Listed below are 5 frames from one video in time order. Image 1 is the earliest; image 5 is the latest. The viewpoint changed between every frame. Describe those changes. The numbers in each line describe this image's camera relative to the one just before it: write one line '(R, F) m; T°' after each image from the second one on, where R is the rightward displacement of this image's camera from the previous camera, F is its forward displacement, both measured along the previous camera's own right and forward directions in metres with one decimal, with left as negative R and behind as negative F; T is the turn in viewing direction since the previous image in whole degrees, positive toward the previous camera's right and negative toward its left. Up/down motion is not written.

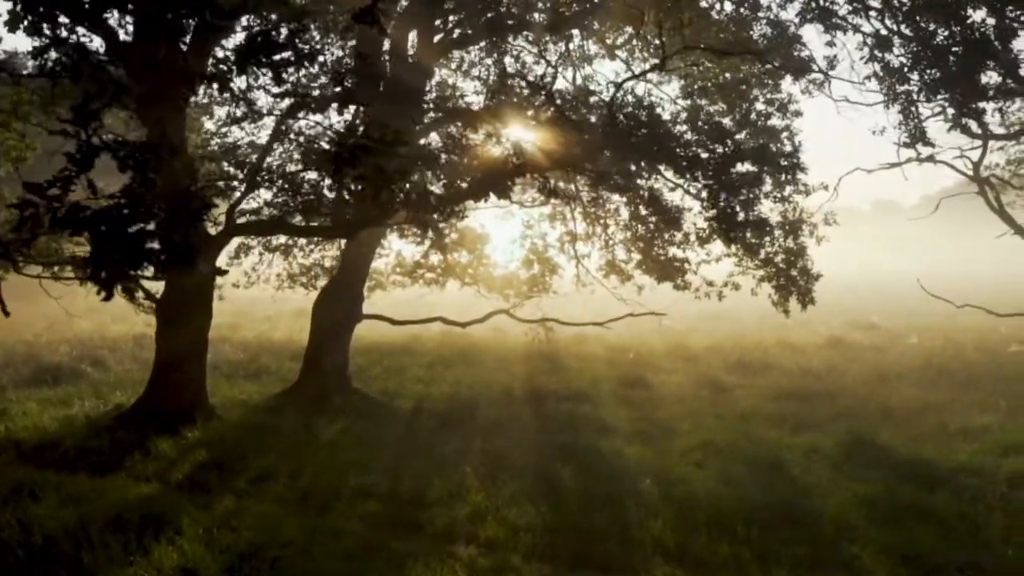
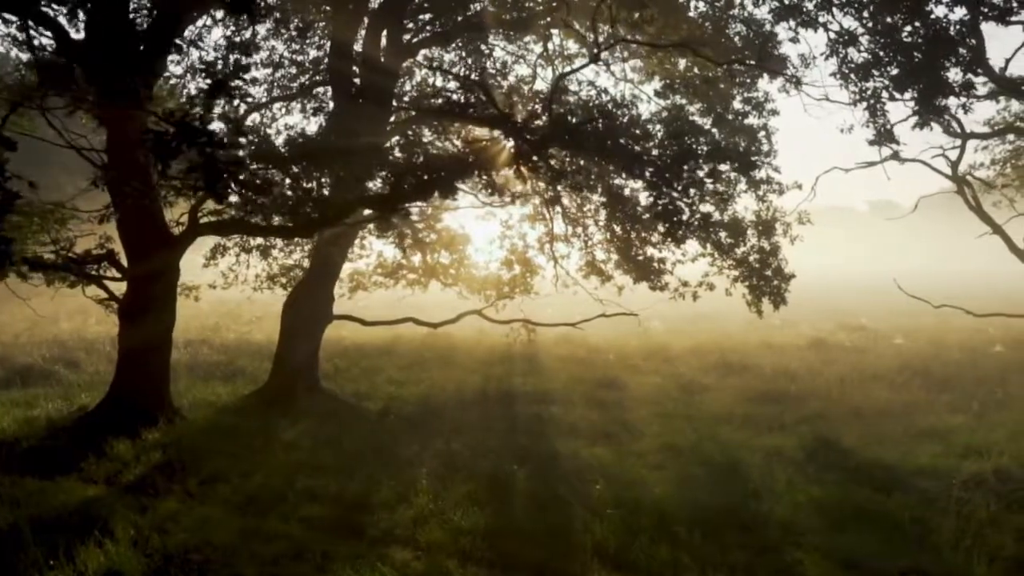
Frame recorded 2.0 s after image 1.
(+0.6, +0.1) m; 0°
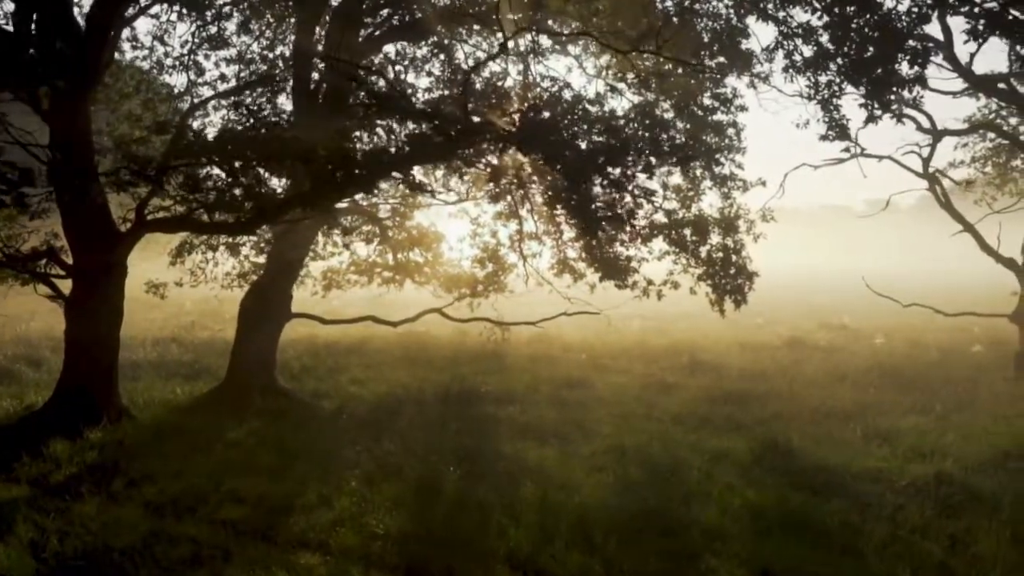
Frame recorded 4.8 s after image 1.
(+0.8, +0.2) m; 0°
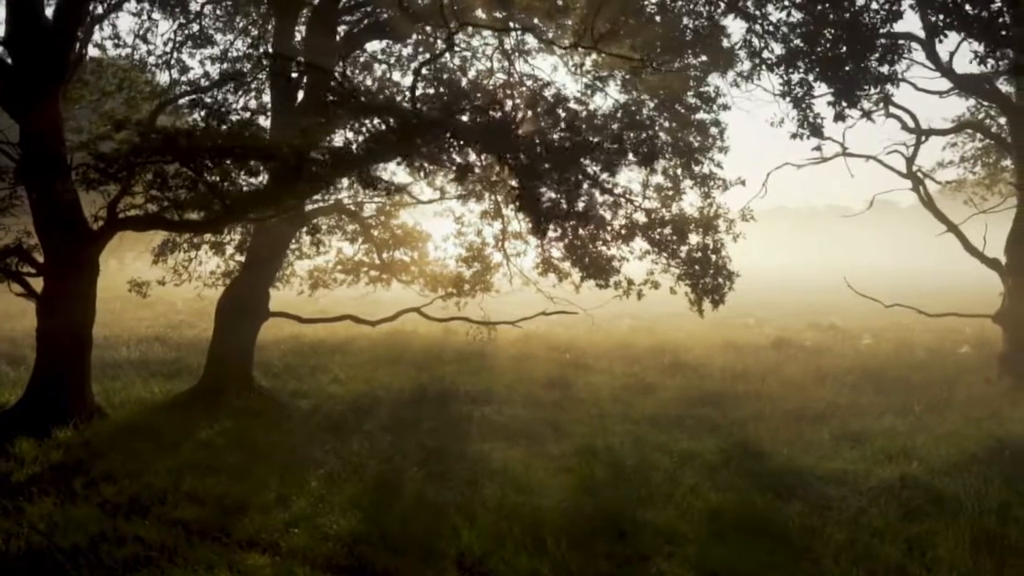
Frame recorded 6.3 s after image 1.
(+0.5, +0.1) m; 0°
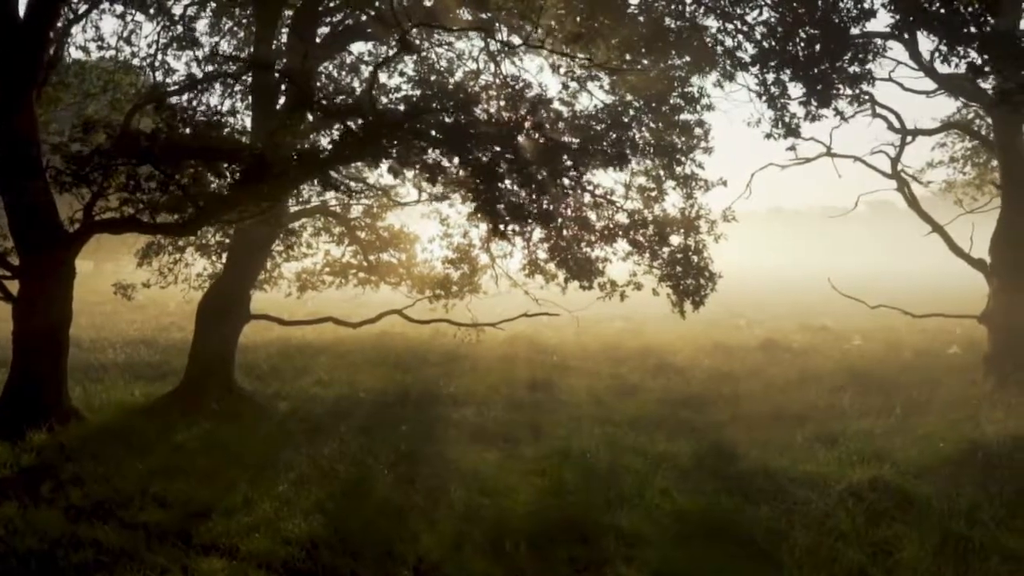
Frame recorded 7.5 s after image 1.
(+0.4, +0.1) m; 0°
